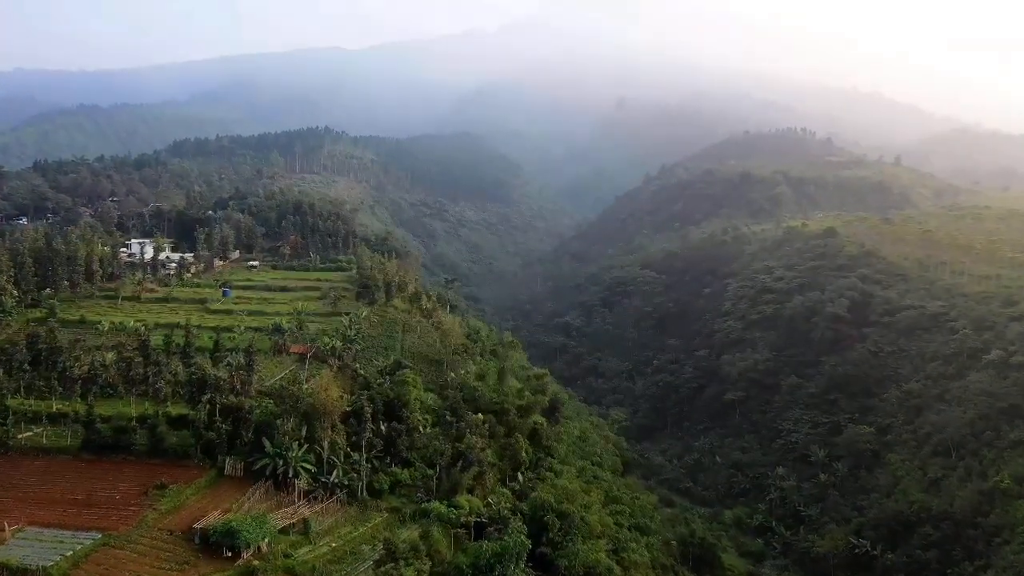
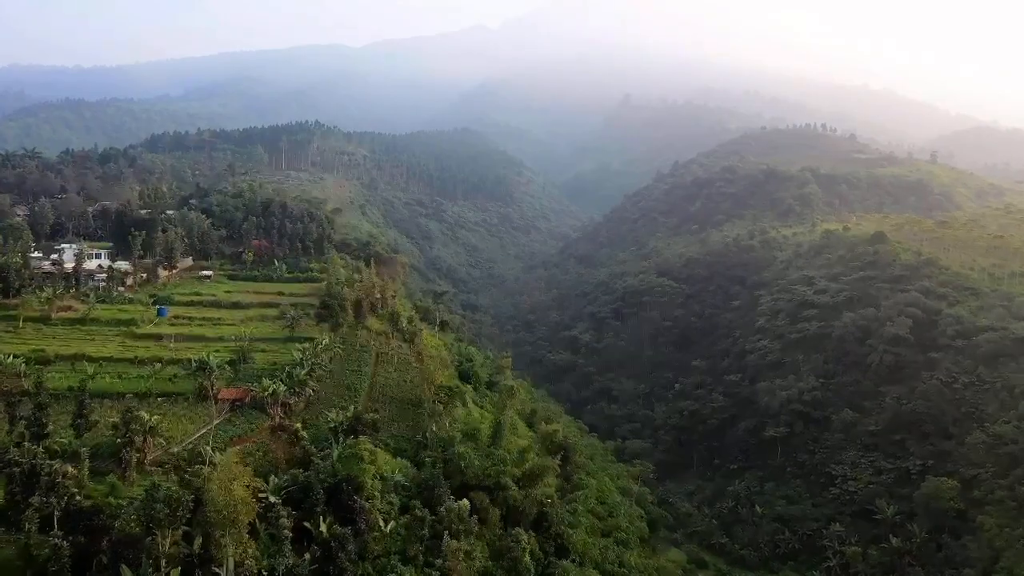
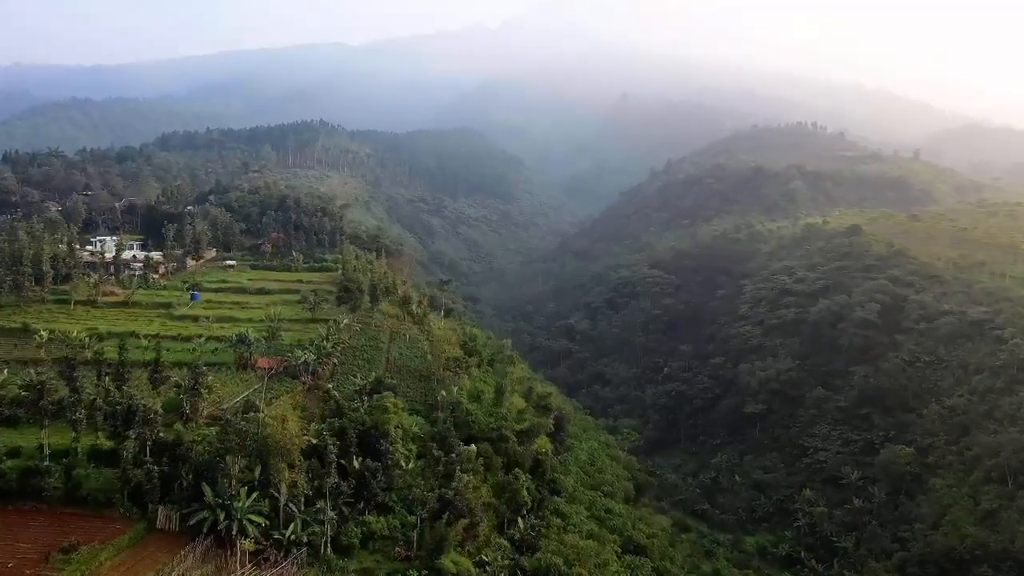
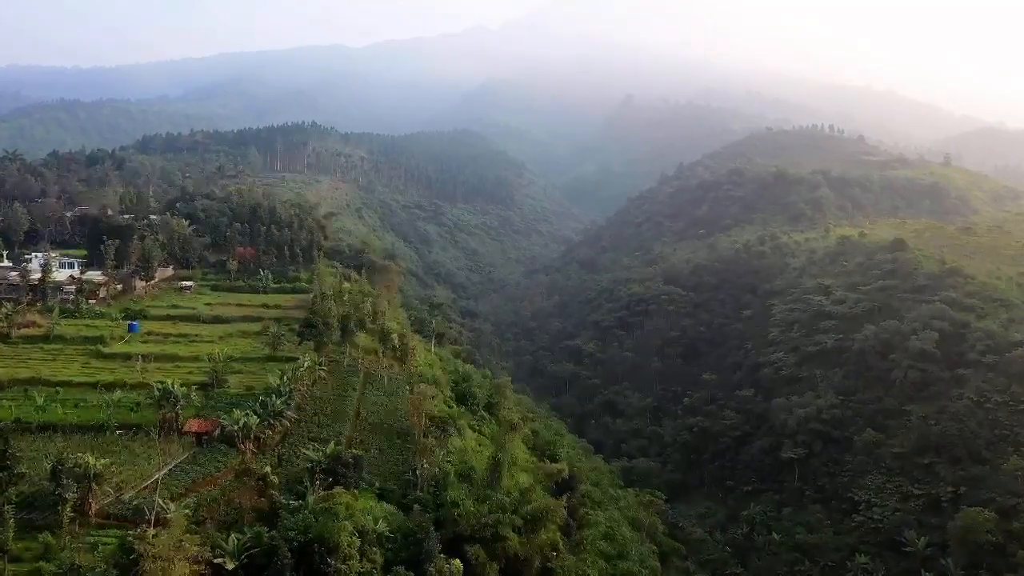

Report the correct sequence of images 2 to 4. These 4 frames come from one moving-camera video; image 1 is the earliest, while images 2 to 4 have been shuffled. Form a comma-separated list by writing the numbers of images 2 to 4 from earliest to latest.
3, 2, 4
